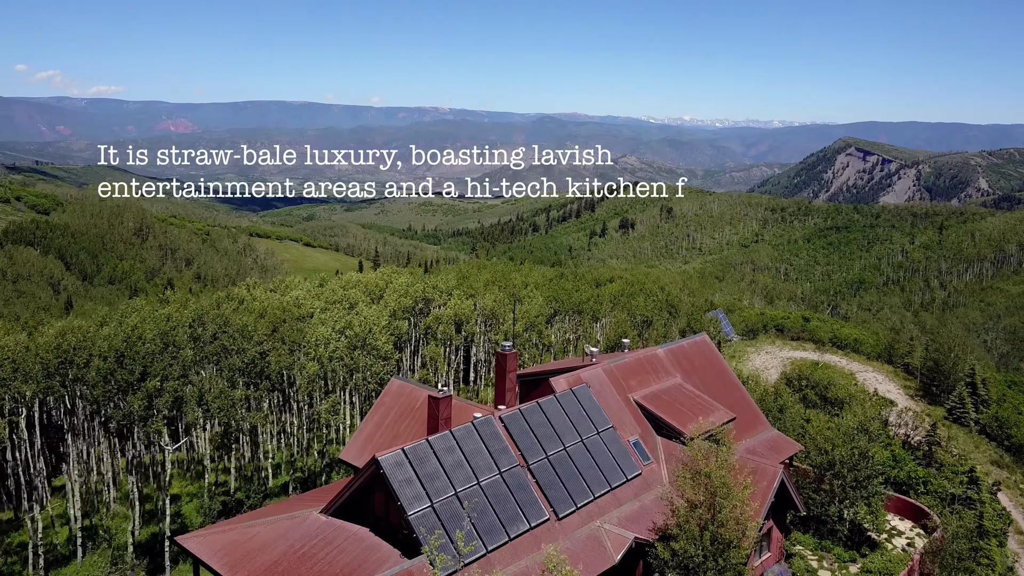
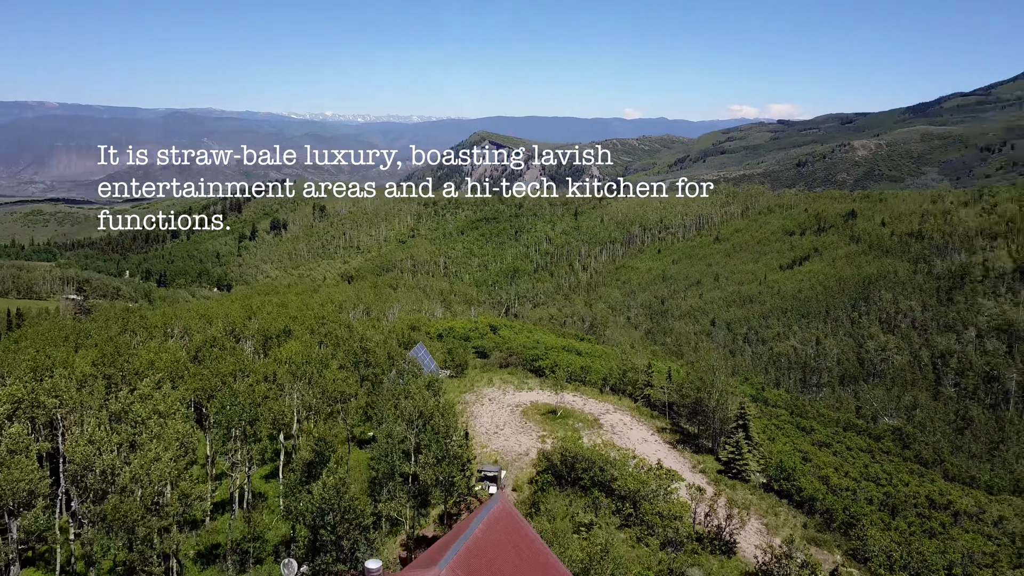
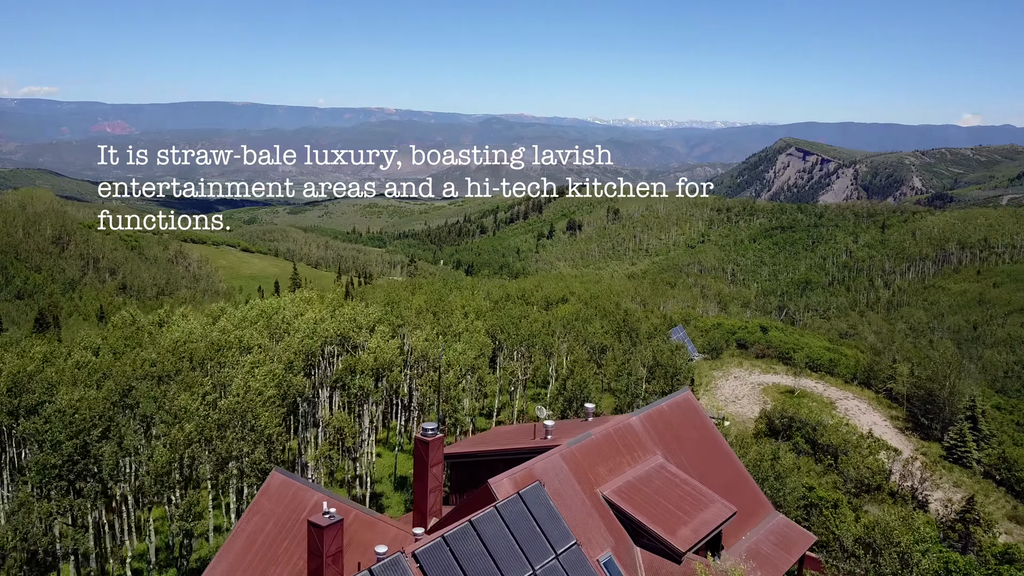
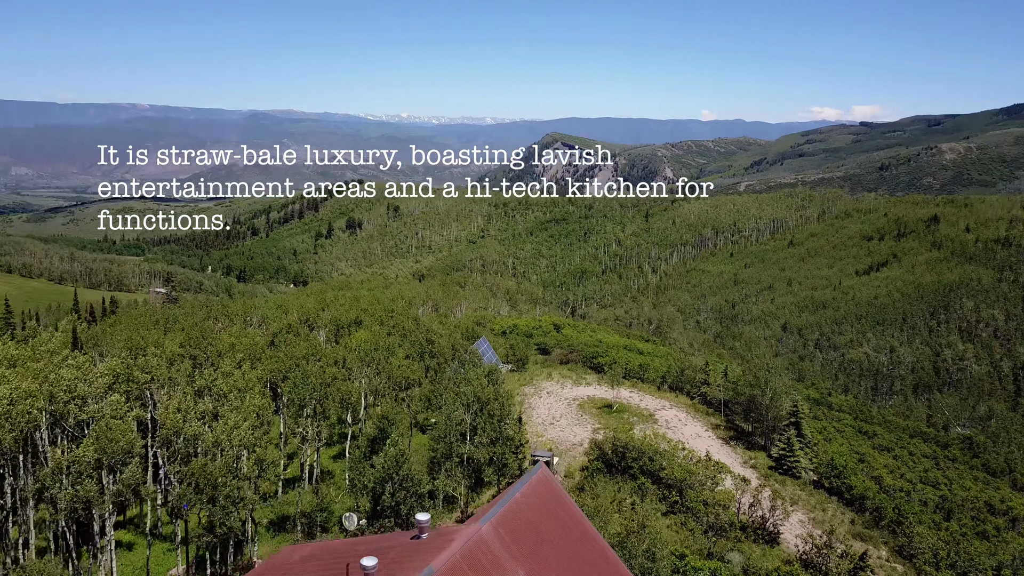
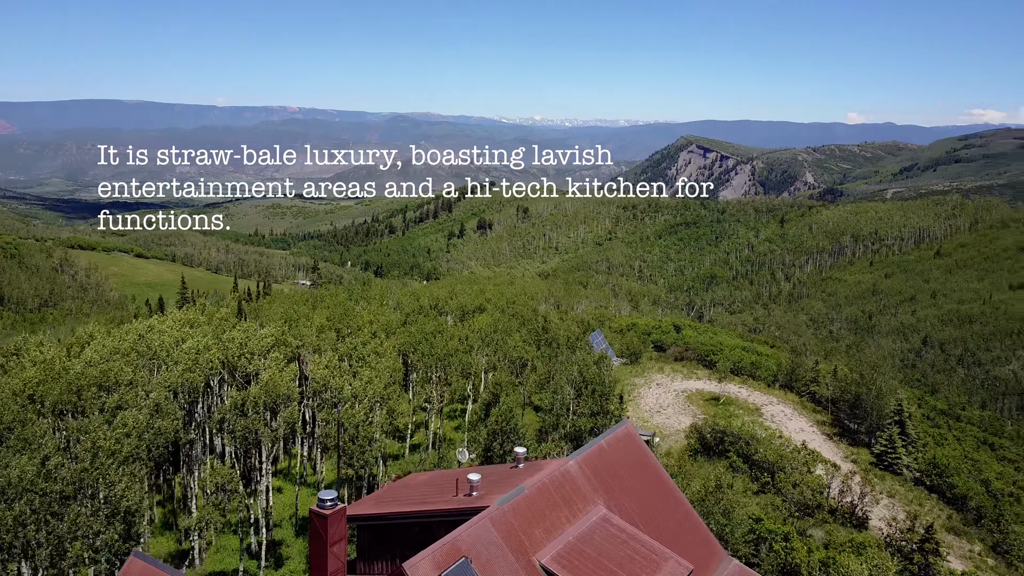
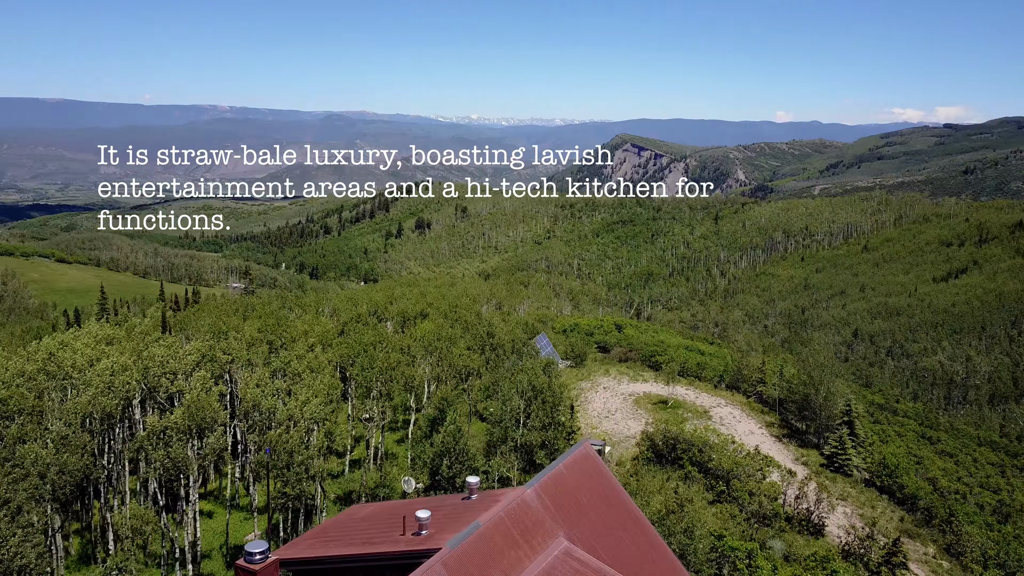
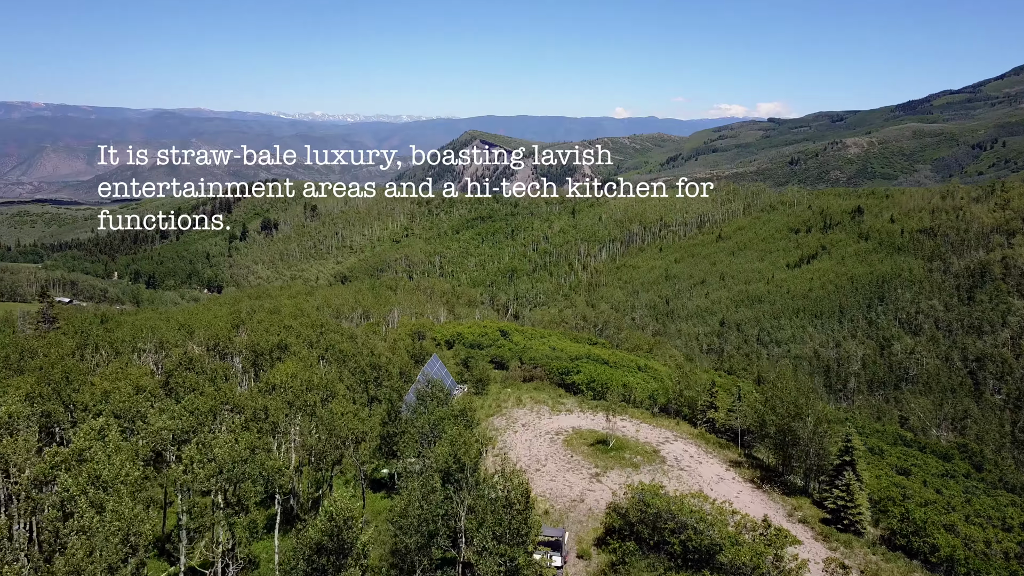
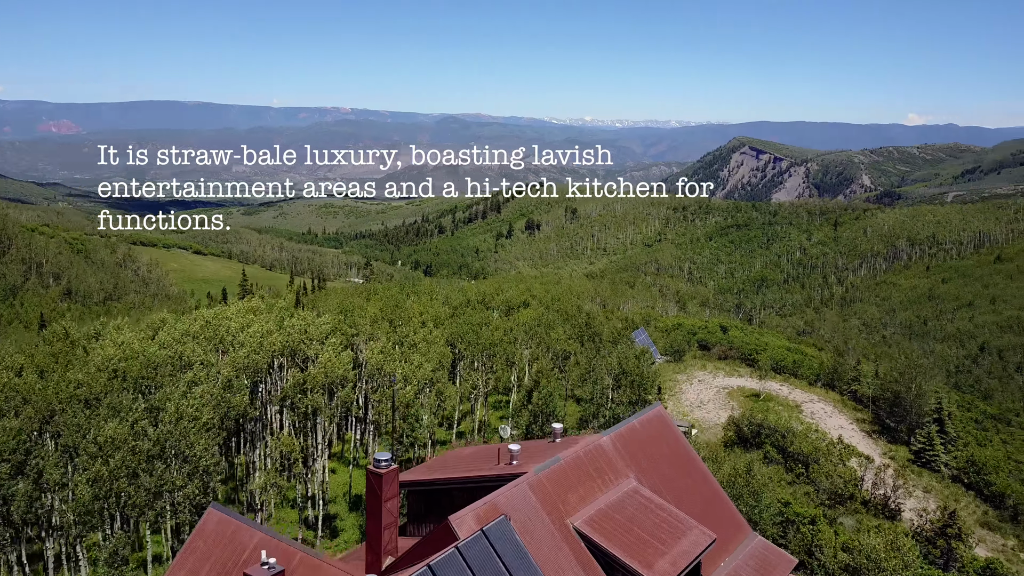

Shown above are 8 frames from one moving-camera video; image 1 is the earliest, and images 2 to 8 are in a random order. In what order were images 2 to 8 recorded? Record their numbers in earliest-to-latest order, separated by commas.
3, 8, 5, 6, 4, 2, 7
